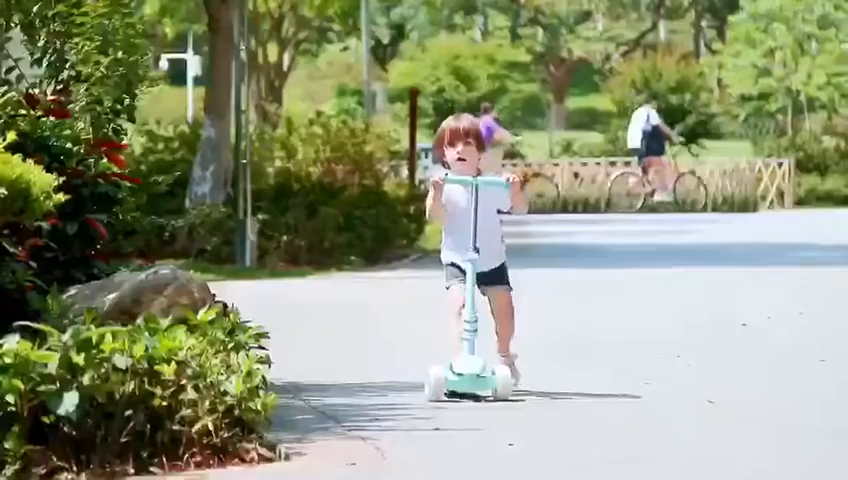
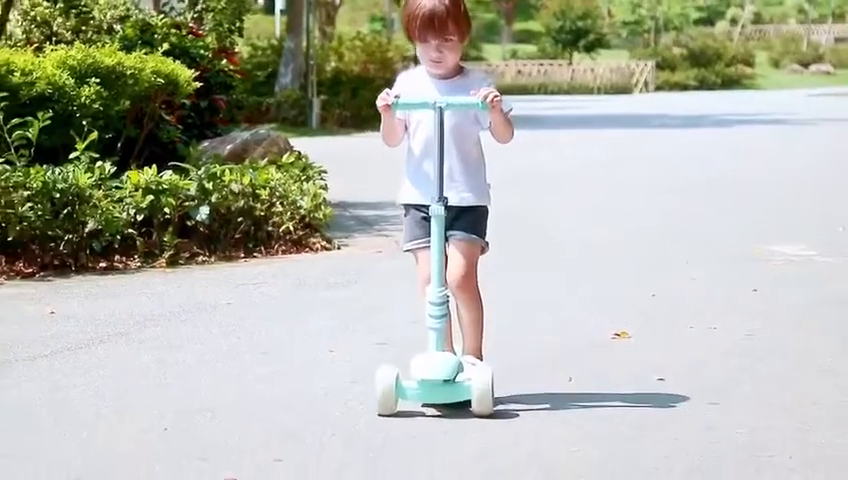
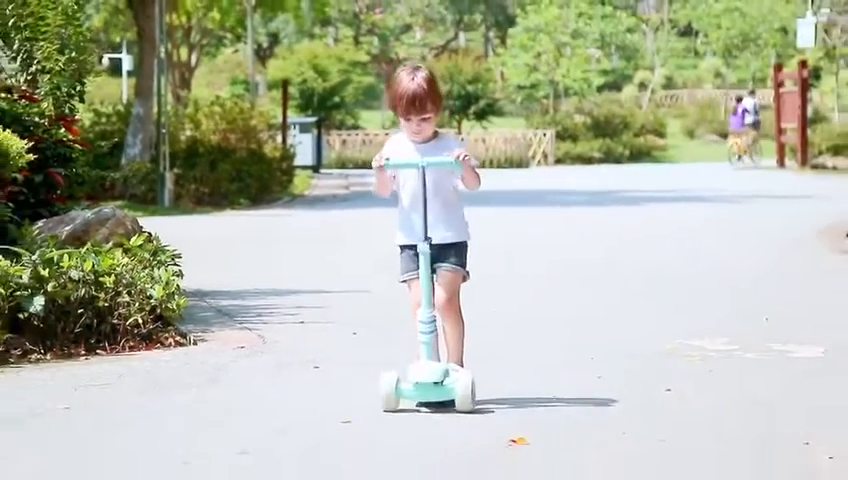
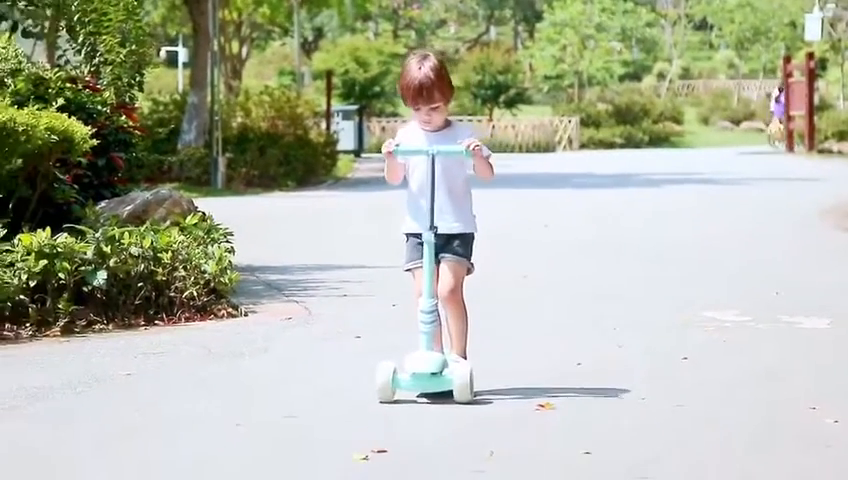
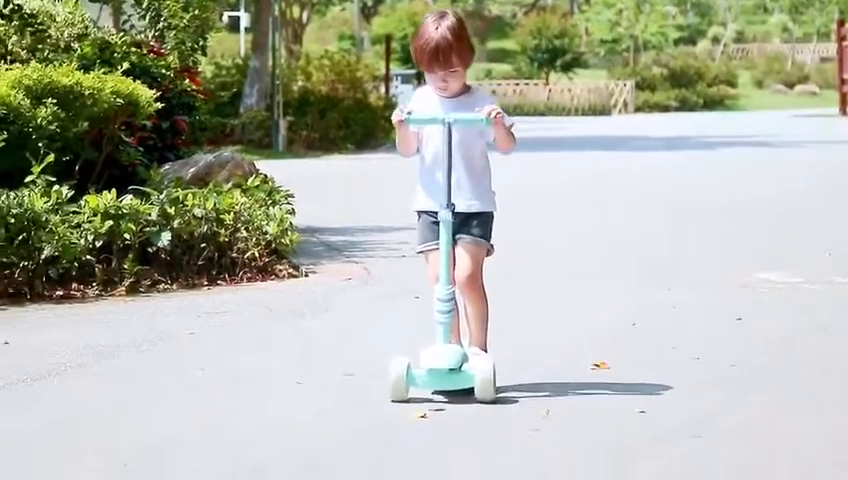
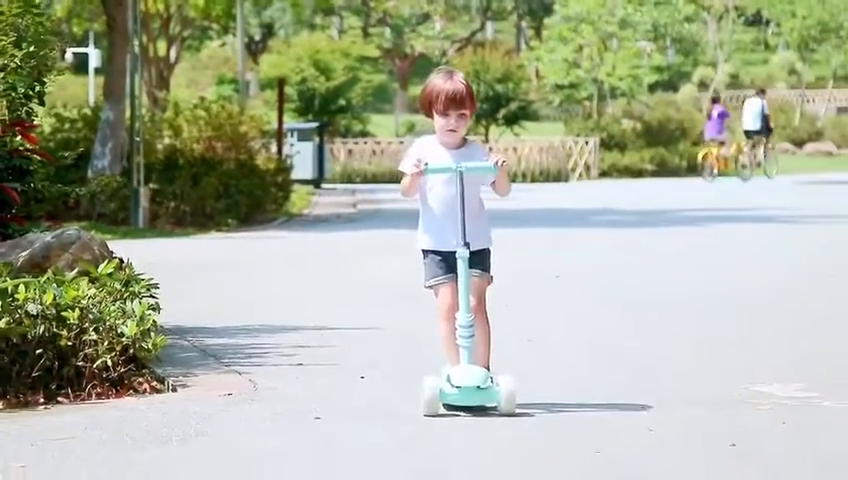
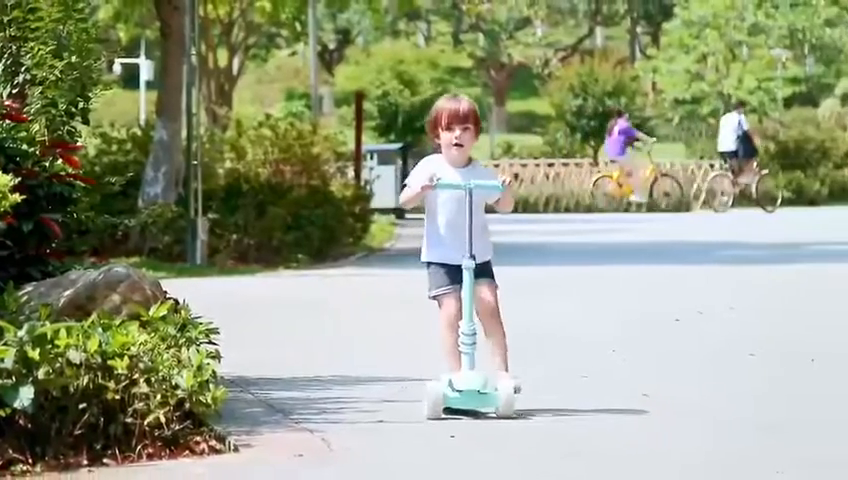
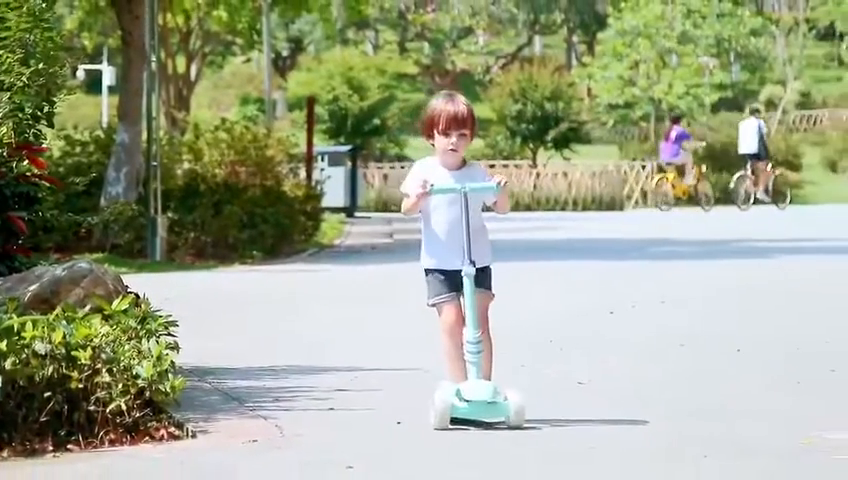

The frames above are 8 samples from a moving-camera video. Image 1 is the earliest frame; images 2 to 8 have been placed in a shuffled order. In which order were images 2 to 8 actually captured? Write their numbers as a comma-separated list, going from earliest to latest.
7, 8, 6, 3, 4, 5, 2
